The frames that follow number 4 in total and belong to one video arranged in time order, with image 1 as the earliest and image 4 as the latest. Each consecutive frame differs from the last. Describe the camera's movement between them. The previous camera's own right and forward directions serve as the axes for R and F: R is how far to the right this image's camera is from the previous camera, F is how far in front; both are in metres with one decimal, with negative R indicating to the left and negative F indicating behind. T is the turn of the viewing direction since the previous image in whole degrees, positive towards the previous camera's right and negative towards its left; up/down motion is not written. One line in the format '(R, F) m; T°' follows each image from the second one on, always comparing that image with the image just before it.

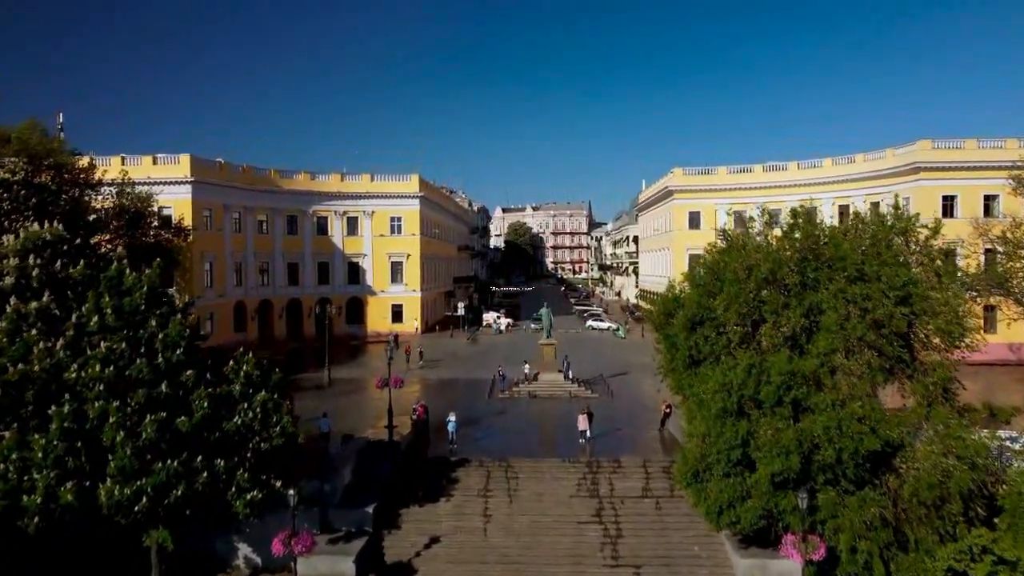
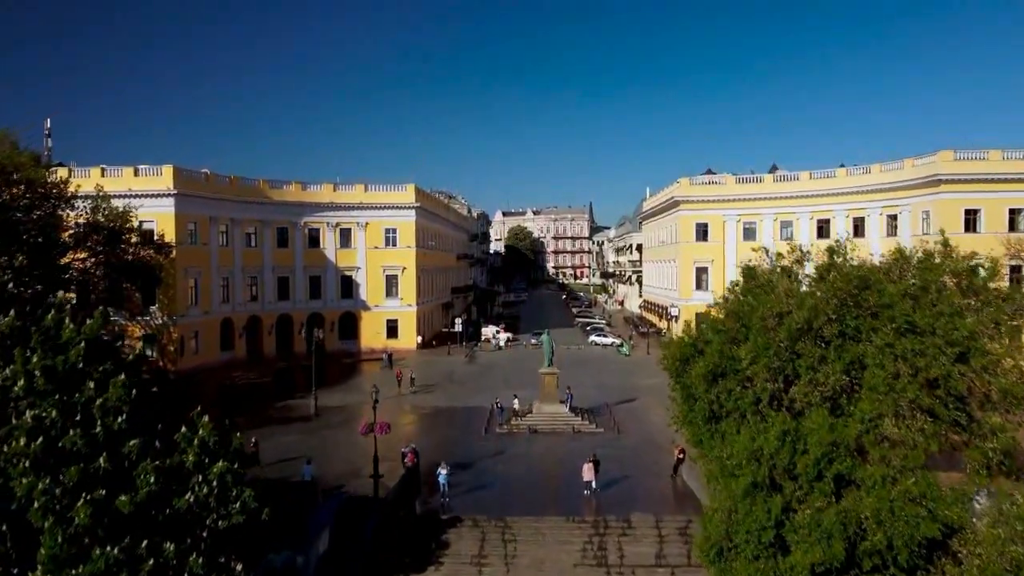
(+0.1, +2.3) m; 0°
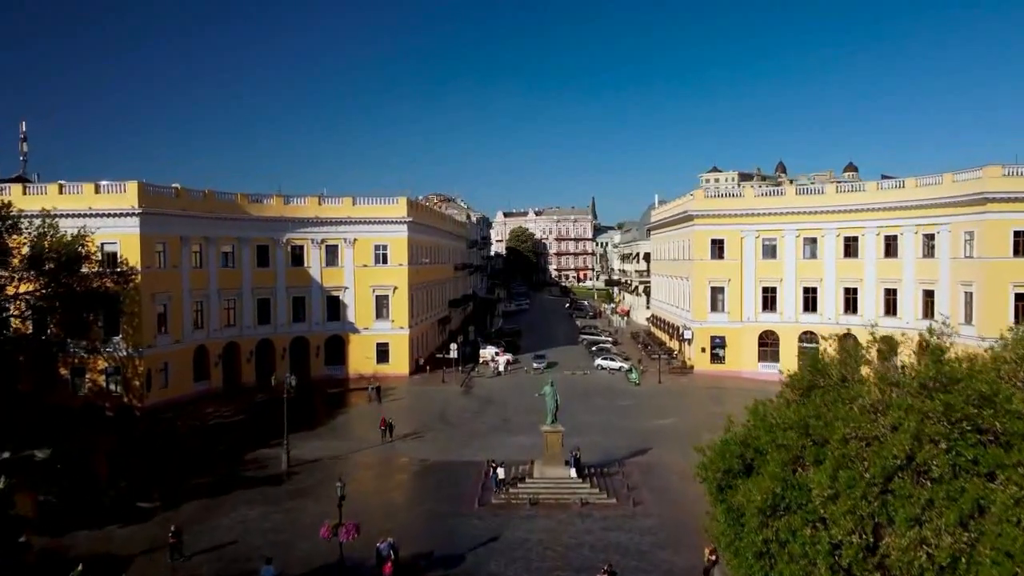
(+0.1, +4.1) m; 0°
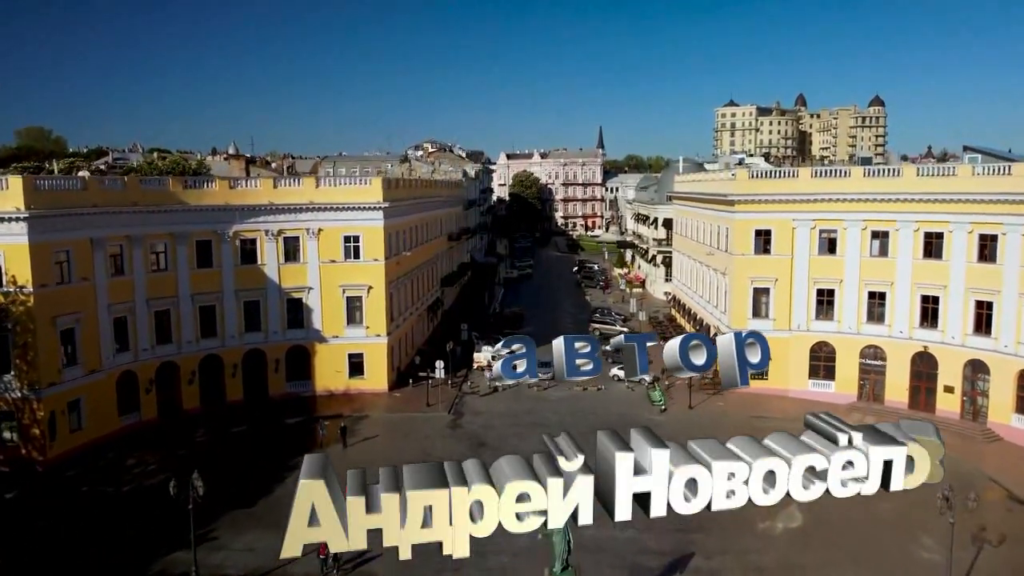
(+0.3, +9.2) m; 0°
